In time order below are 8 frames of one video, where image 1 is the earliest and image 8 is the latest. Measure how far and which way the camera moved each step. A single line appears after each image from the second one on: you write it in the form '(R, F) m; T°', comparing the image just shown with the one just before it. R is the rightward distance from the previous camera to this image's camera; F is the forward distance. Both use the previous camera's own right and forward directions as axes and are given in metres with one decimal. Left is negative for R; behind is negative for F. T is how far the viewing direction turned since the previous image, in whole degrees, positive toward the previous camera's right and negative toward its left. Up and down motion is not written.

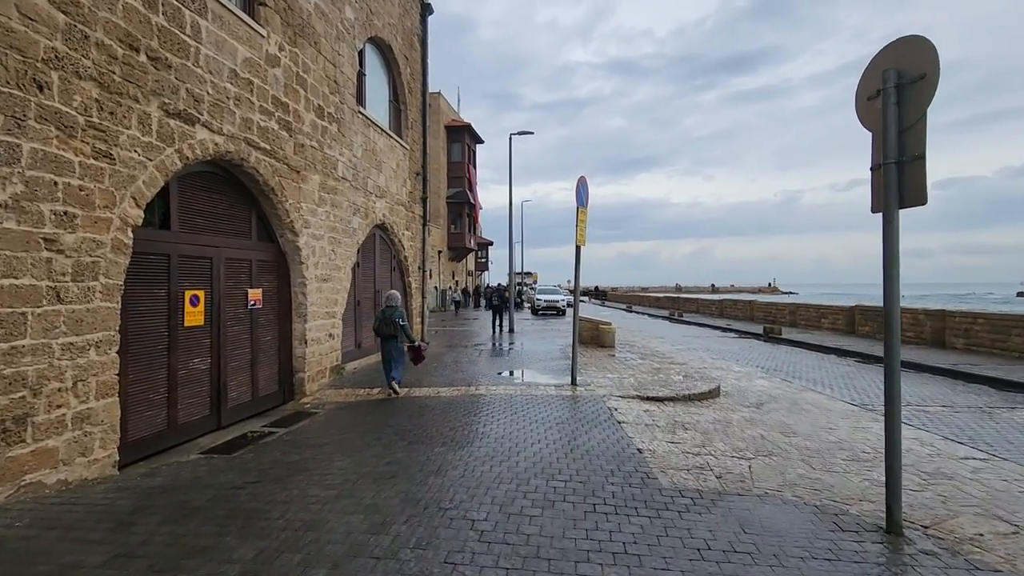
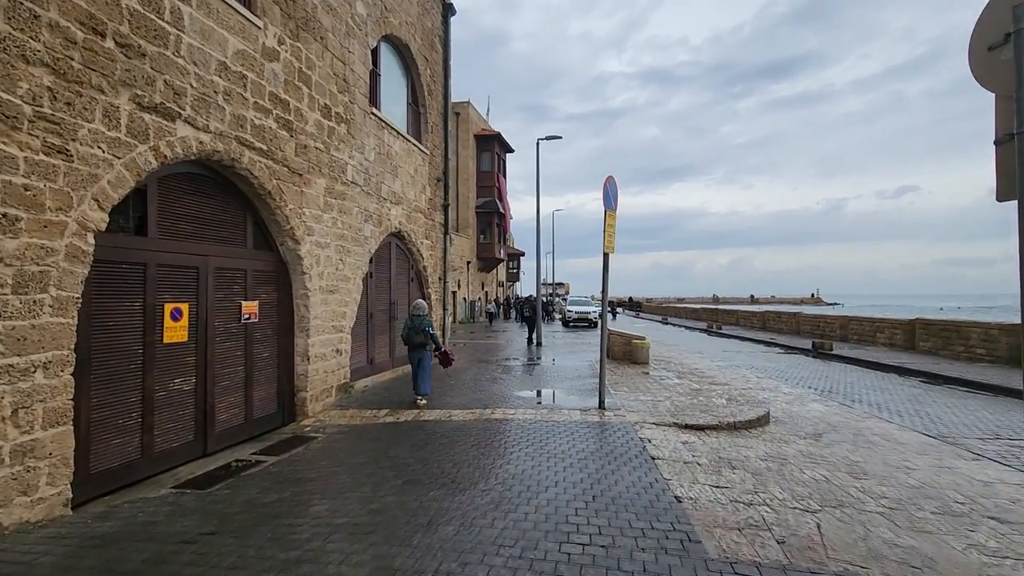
(+0.2, +0.9) m; -4°
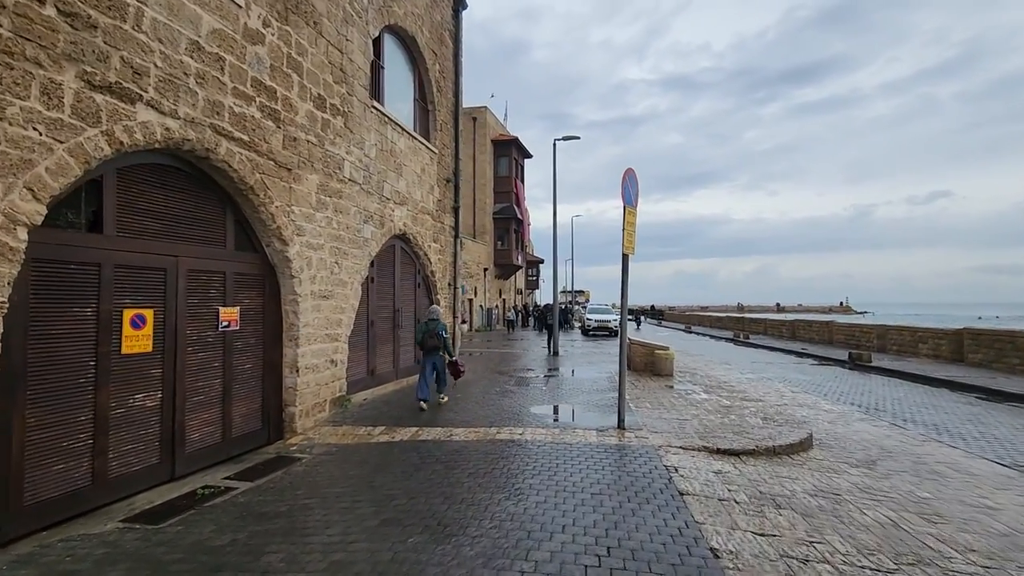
(+0.2, +0.8) m; -2°
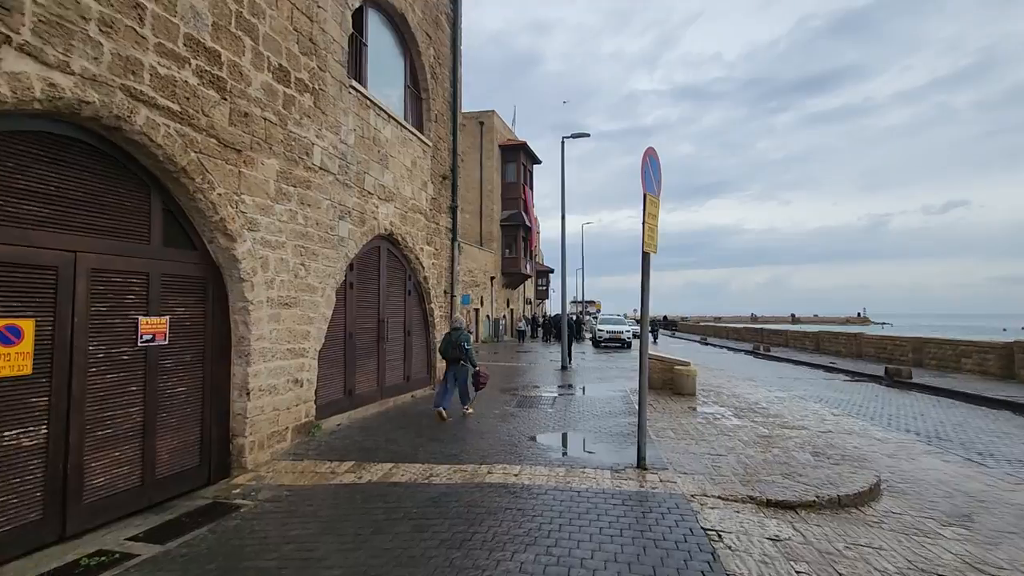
(+0.2, +1.4) m; -1°
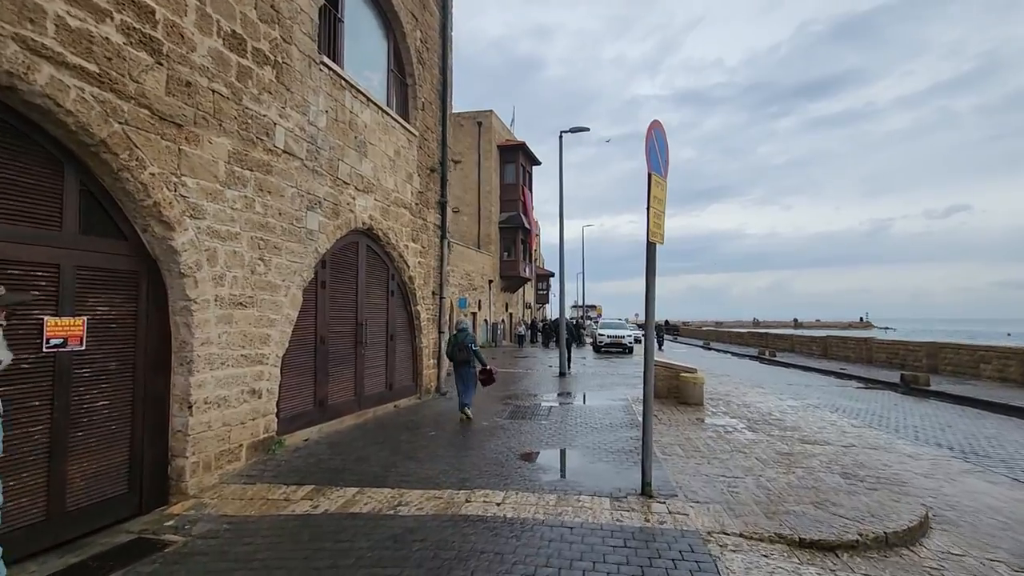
(+0.2, +0.9) m; 0°
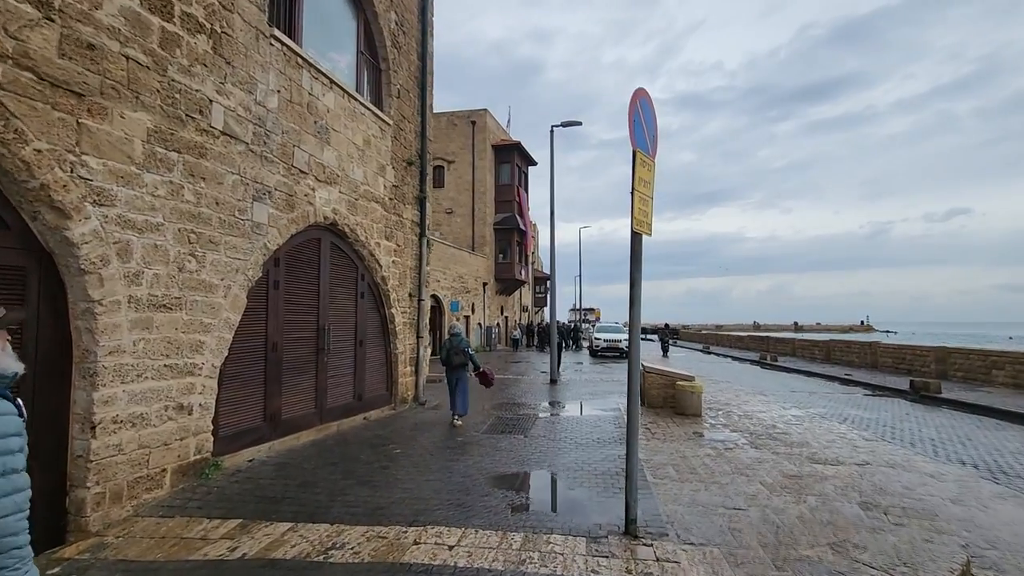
(+0.4, +0.8) m; 0°
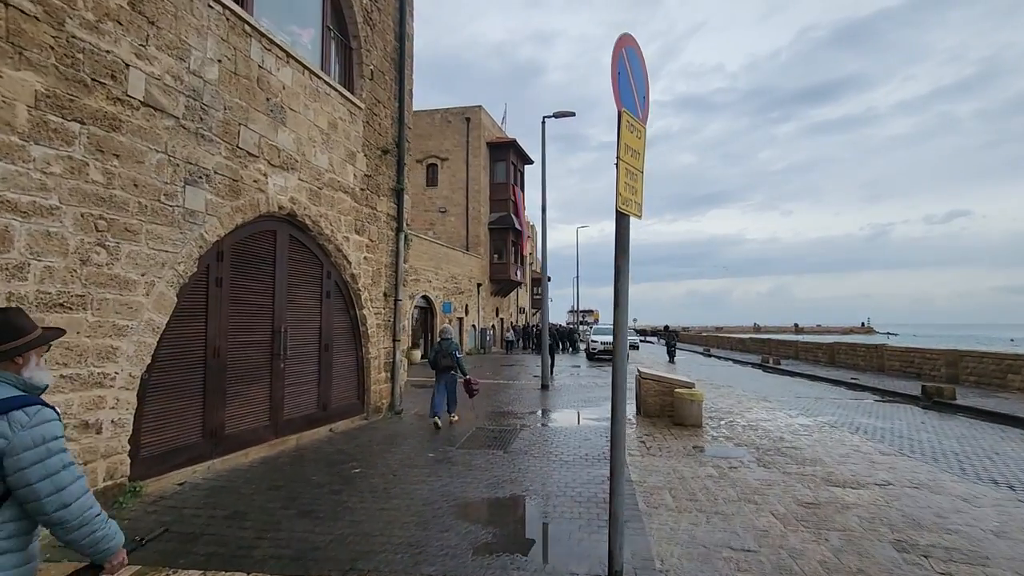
(+0.3, +0.9) m; 0°
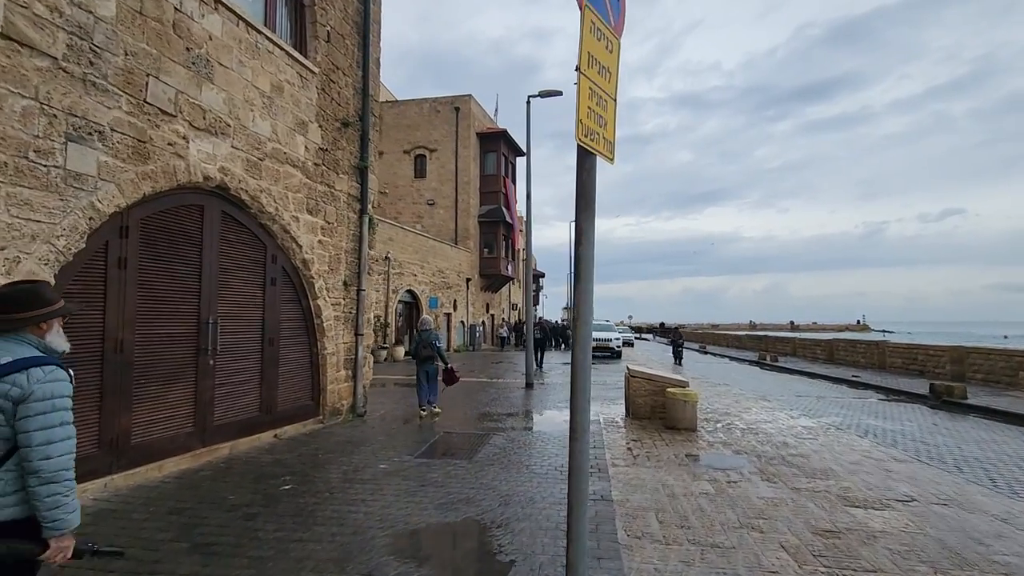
(+0.4, +1.0) m; 0°
